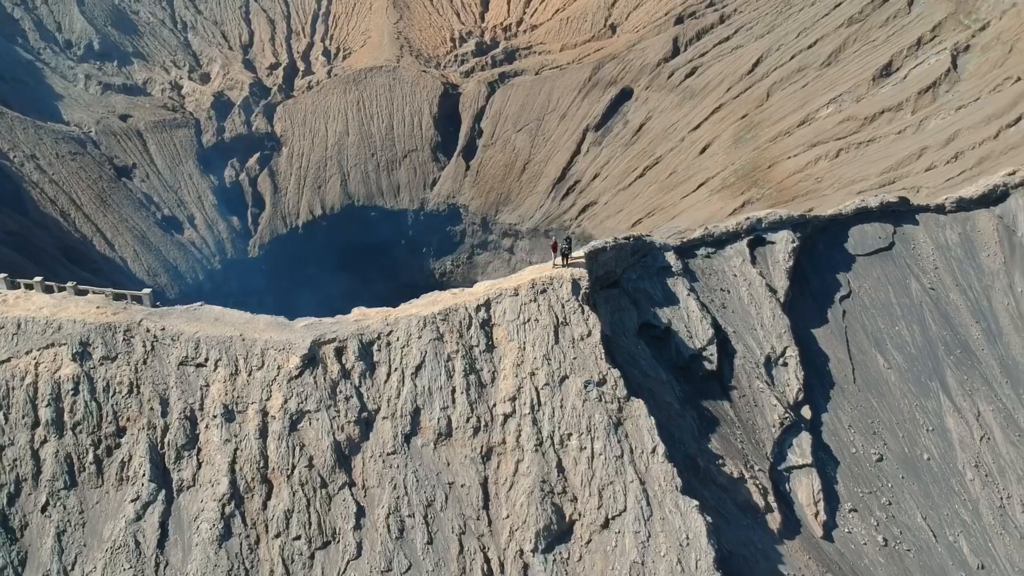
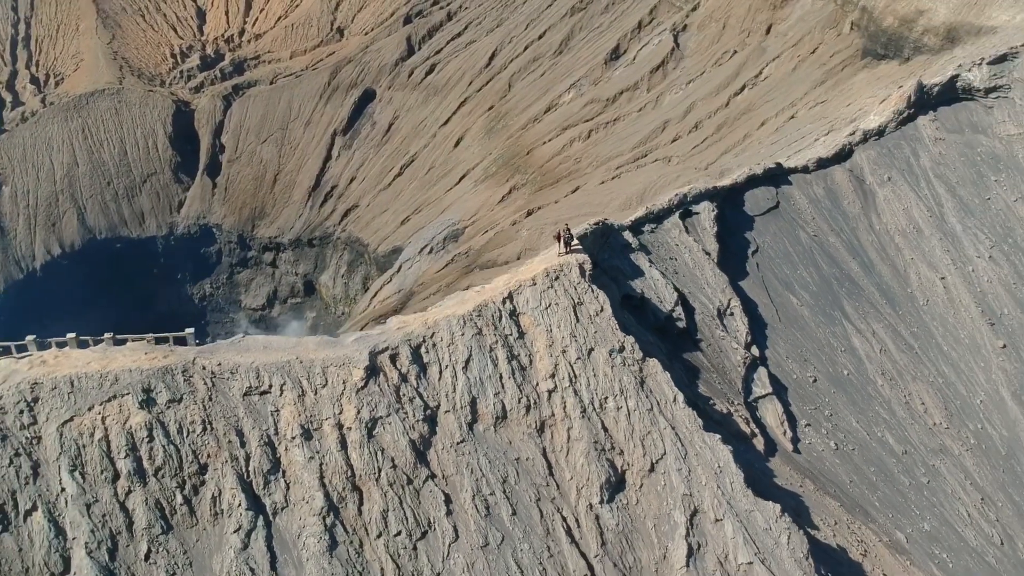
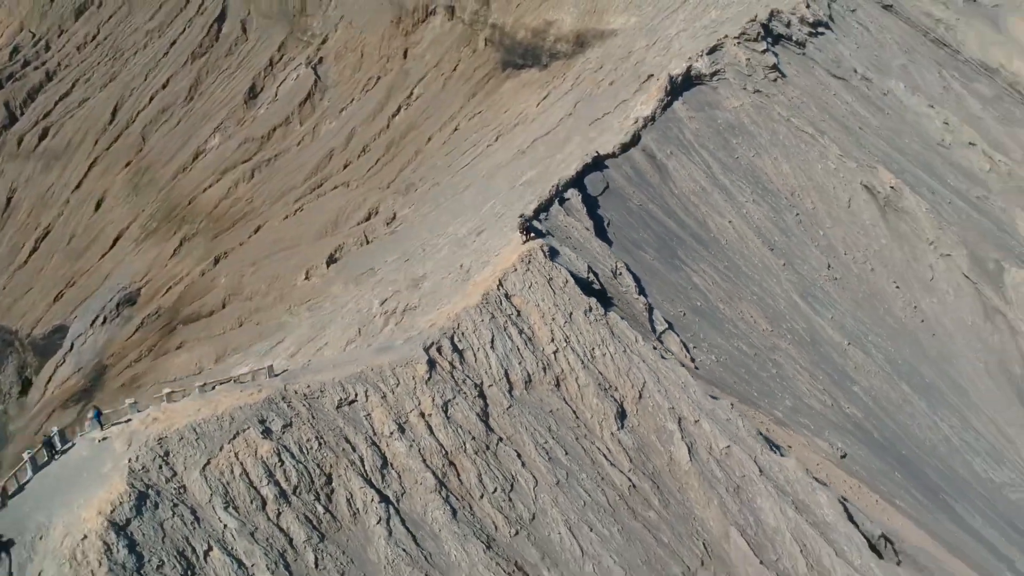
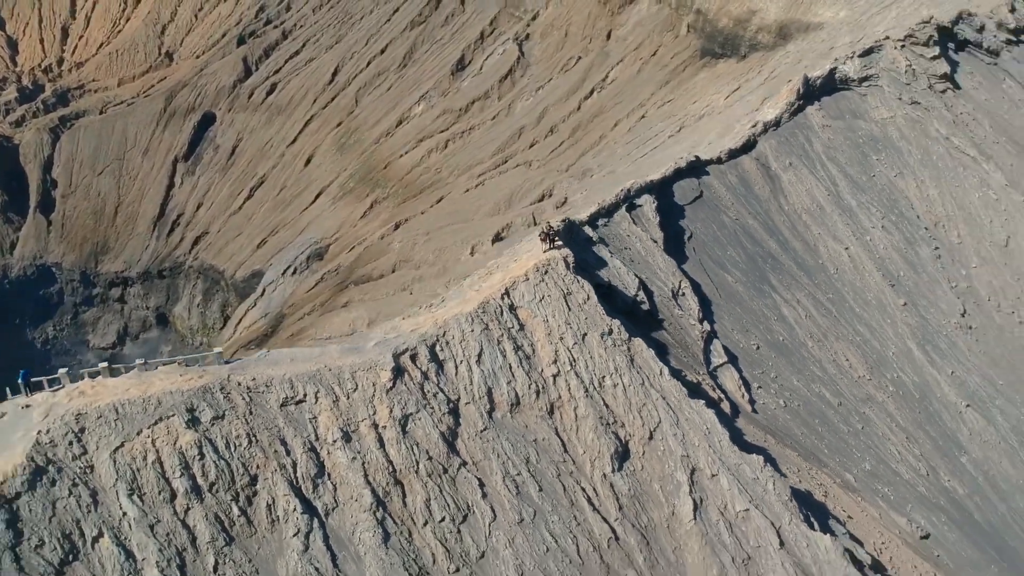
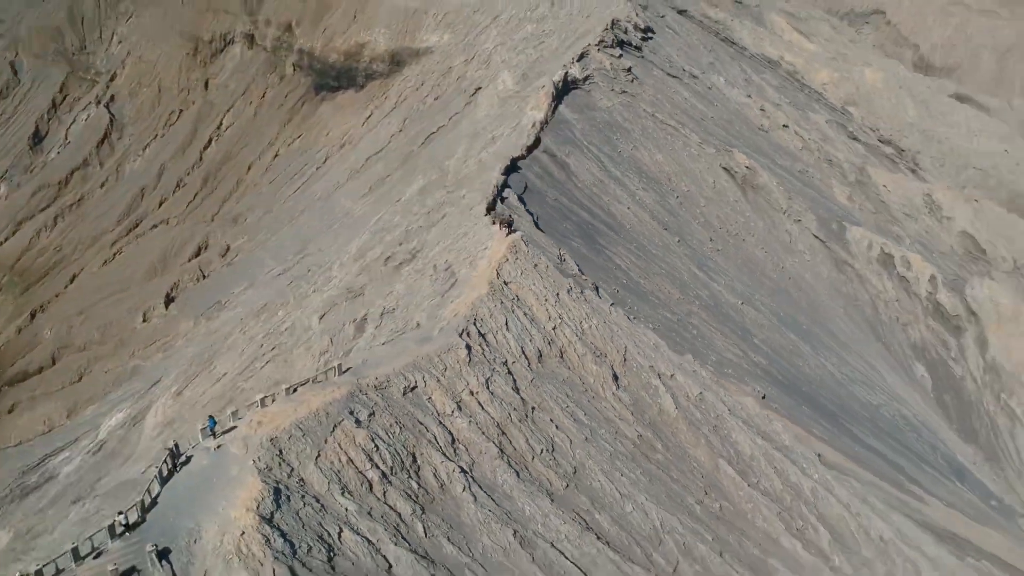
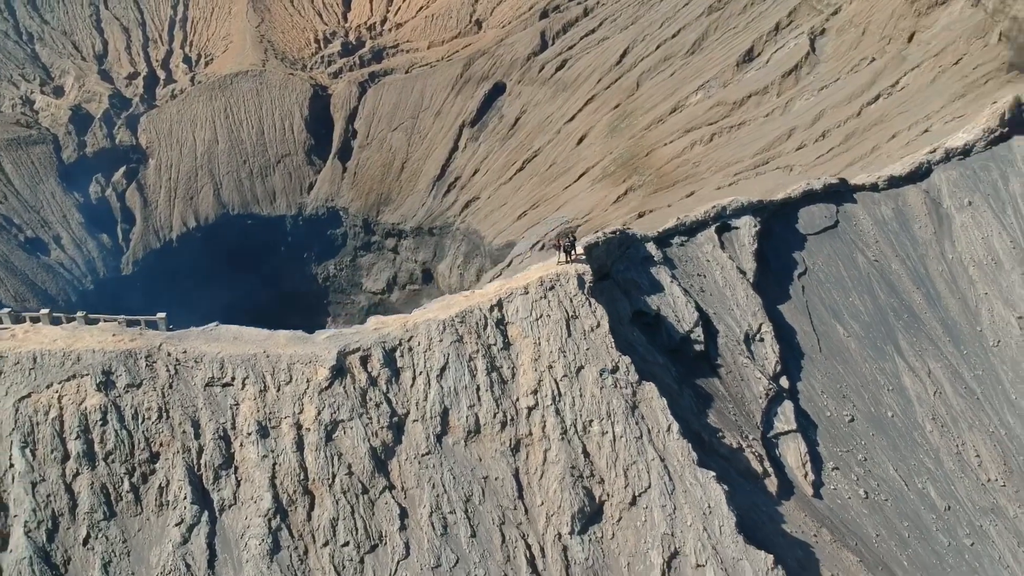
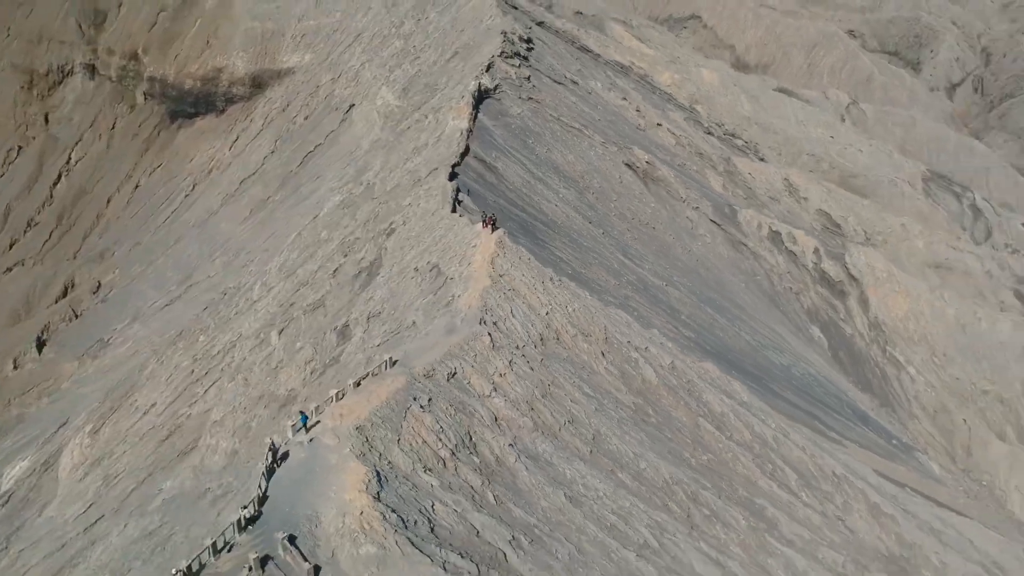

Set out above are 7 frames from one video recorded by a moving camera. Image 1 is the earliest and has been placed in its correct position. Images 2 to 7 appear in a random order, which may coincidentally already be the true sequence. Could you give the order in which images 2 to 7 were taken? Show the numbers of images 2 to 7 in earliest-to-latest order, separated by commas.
6, 2, 4, 3, 5, 7
